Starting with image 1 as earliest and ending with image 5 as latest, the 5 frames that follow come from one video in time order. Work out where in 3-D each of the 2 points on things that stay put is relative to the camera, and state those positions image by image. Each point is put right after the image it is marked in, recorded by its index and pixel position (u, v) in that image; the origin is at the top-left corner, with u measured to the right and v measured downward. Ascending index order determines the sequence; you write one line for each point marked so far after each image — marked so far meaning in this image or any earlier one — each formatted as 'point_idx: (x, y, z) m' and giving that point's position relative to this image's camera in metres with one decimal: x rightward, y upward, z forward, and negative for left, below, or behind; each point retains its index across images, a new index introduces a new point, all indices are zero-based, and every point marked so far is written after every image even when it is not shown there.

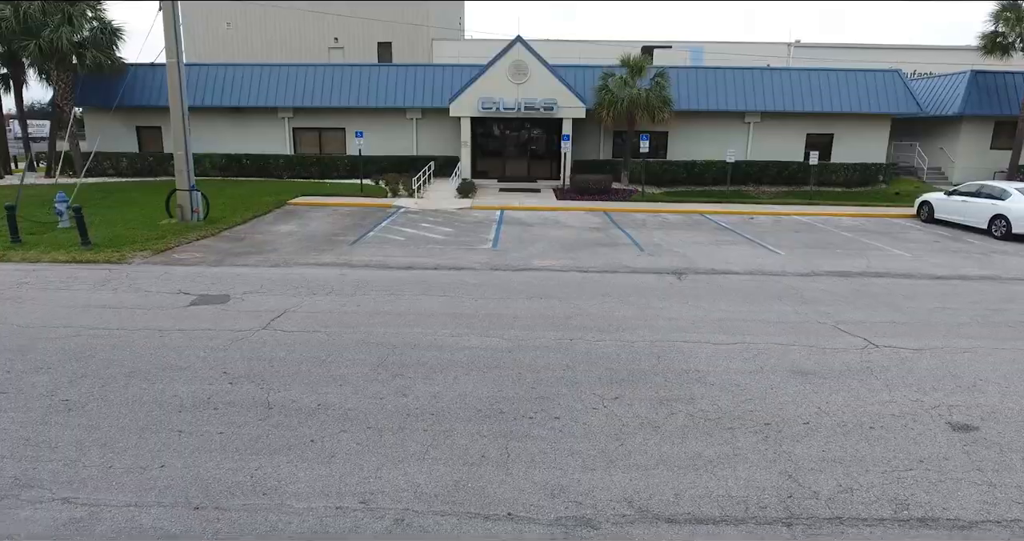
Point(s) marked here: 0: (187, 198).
0: (-7.9, +1.8, +15.1) m
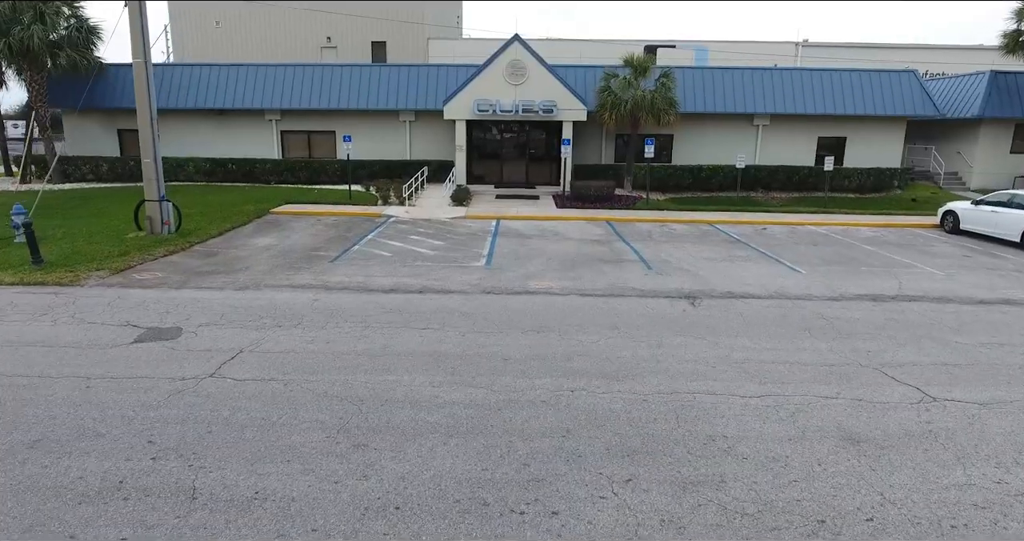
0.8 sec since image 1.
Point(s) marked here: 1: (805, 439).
0: (-8.0, +1.4, +14.0) m
1: (+2.5, -1.4, +5.3) m
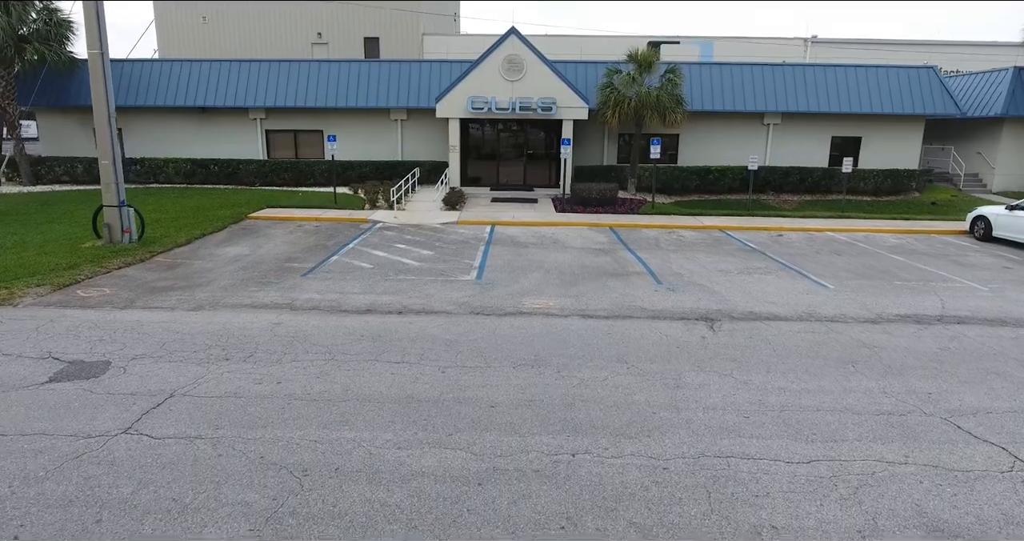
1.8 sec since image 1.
0: (-8.1, +1.1, +12.8) m
1: (+2.4, -1.7, +4.0) m
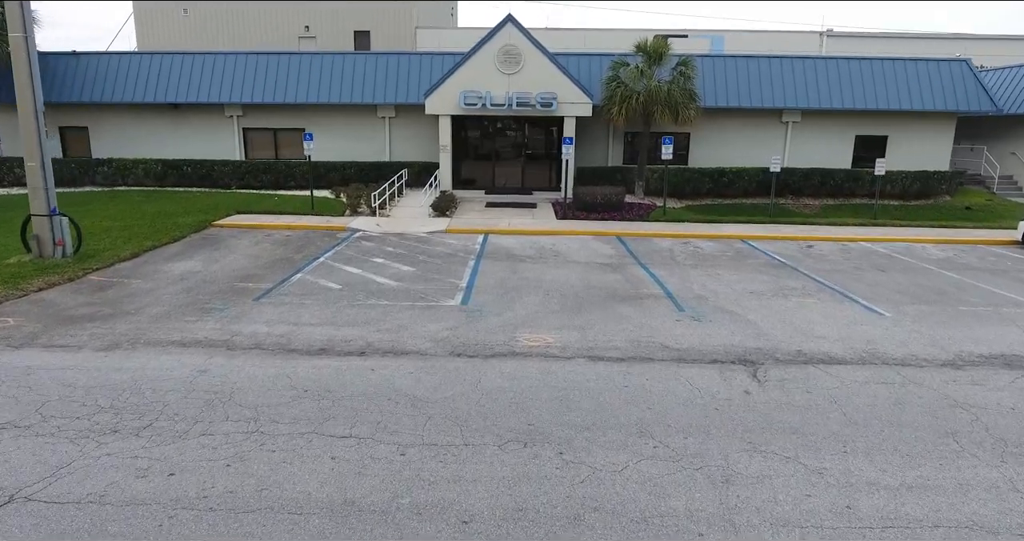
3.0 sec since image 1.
0: (-8.2, +0.8, +11.0) m
1: (+2.2, -2.0, +2.2) m
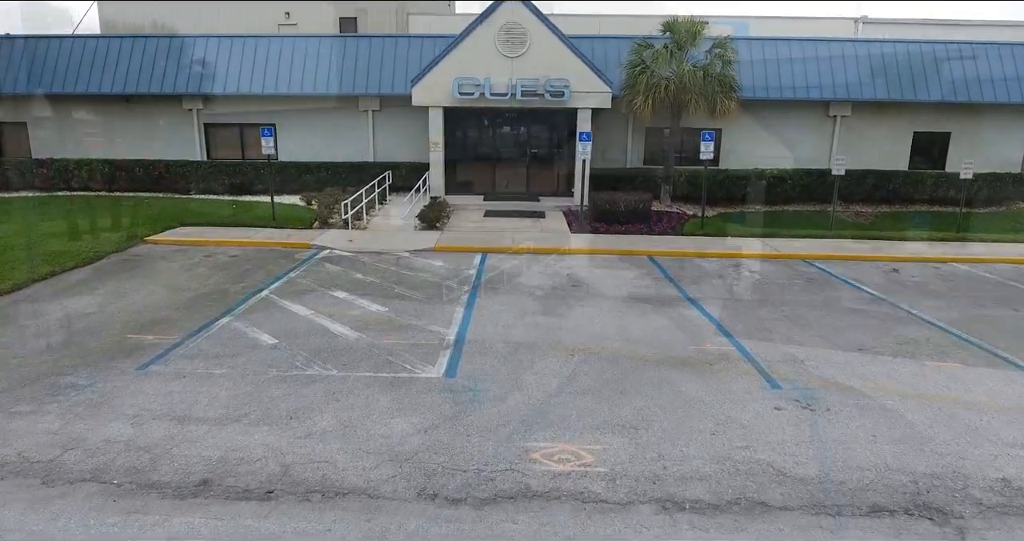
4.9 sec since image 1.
0: (-8.2, +0.3, +8.0) m
1: (+2.3, -2.6, -0.7) m
